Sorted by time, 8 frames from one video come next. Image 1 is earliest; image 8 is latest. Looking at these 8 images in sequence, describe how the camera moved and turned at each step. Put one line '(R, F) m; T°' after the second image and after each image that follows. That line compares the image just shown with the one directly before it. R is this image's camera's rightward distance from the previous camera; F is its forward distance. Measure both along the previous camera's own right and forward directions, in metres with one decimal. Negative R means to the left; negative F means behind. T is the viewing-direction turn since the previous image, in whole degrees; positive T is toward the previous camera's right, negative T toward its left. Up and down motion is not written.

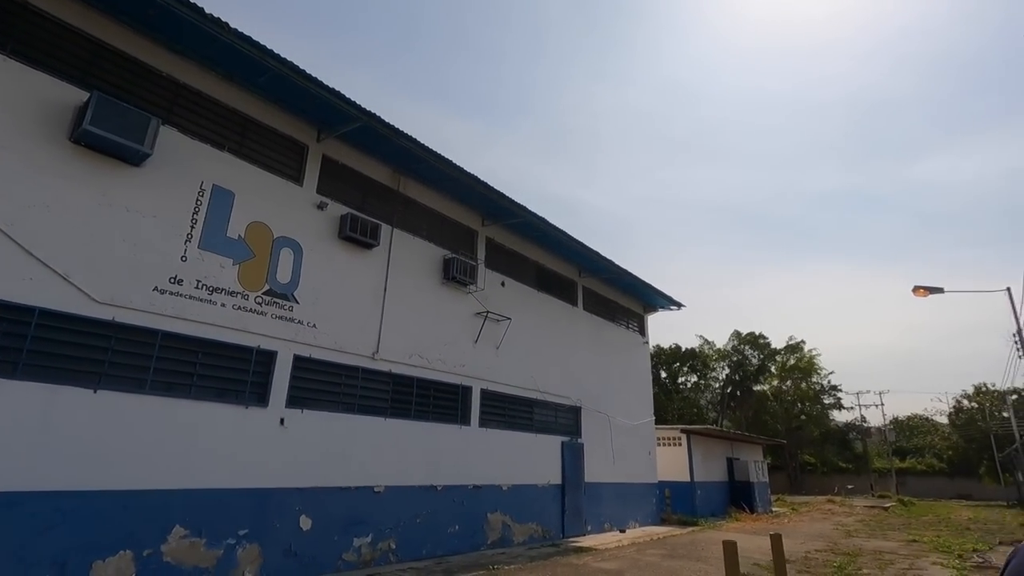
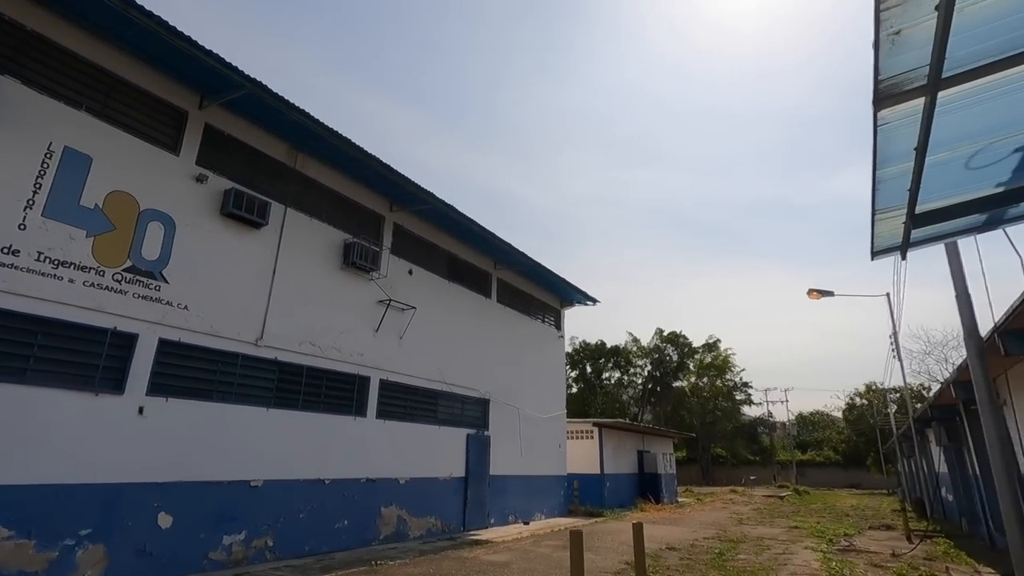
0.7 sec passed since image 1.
(+0.7, +0.2) m; +7°
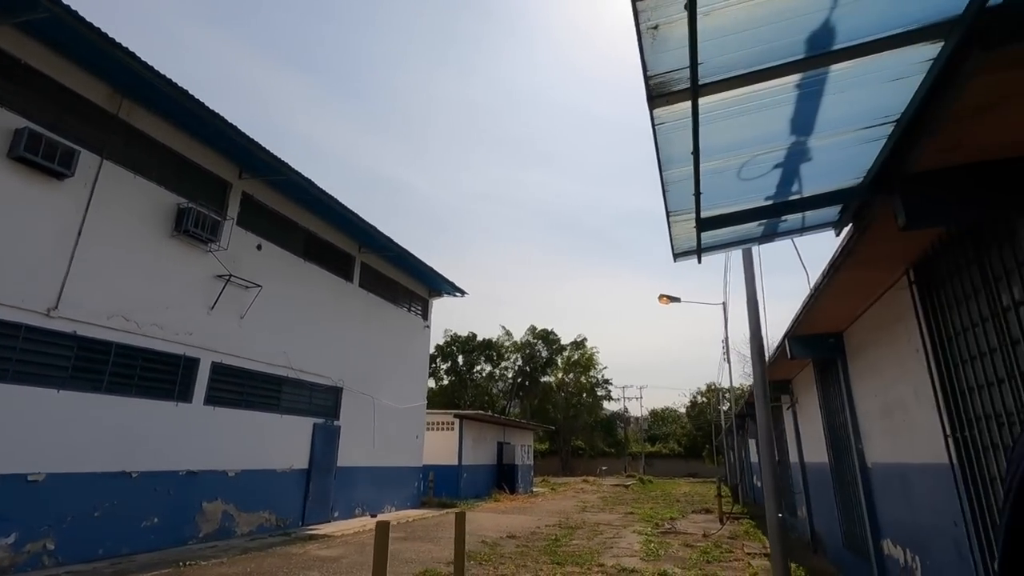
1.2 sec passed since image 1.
(+0.5, +0.1) m; +12°
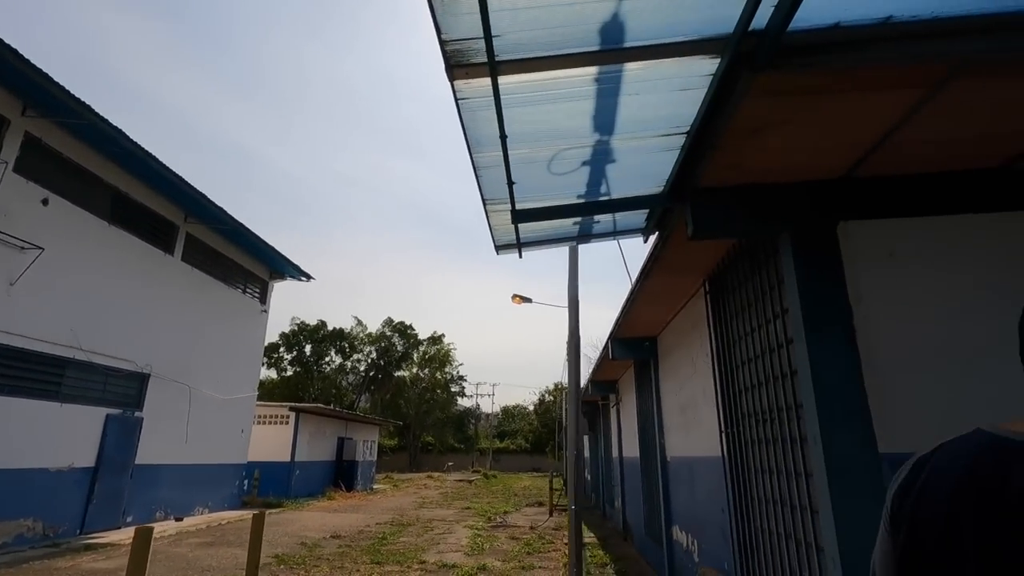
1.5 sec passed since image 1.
(+0.4, +0.1) m; +14°
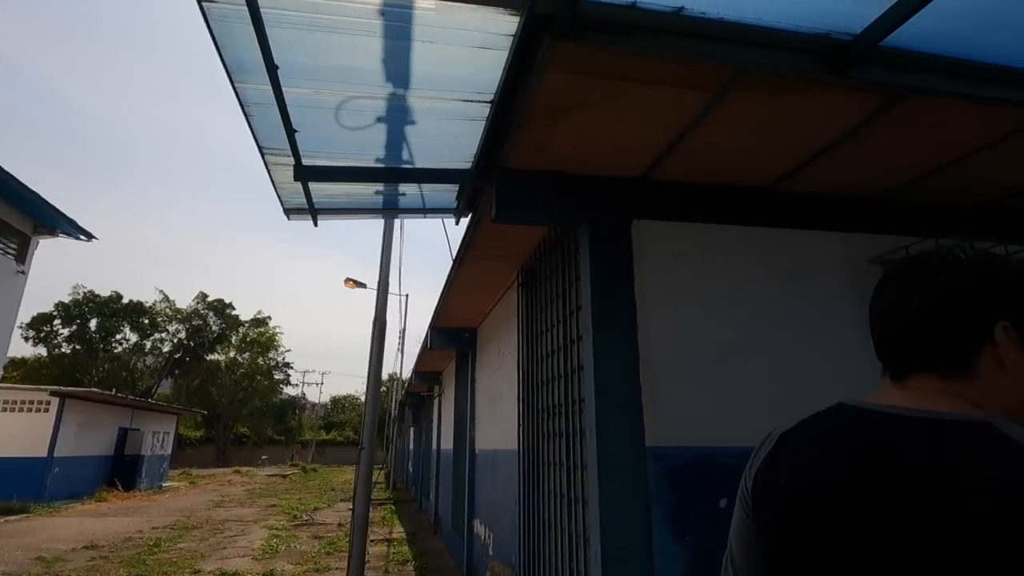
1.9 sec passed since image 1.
(+0.4, +0.3) m; +16°
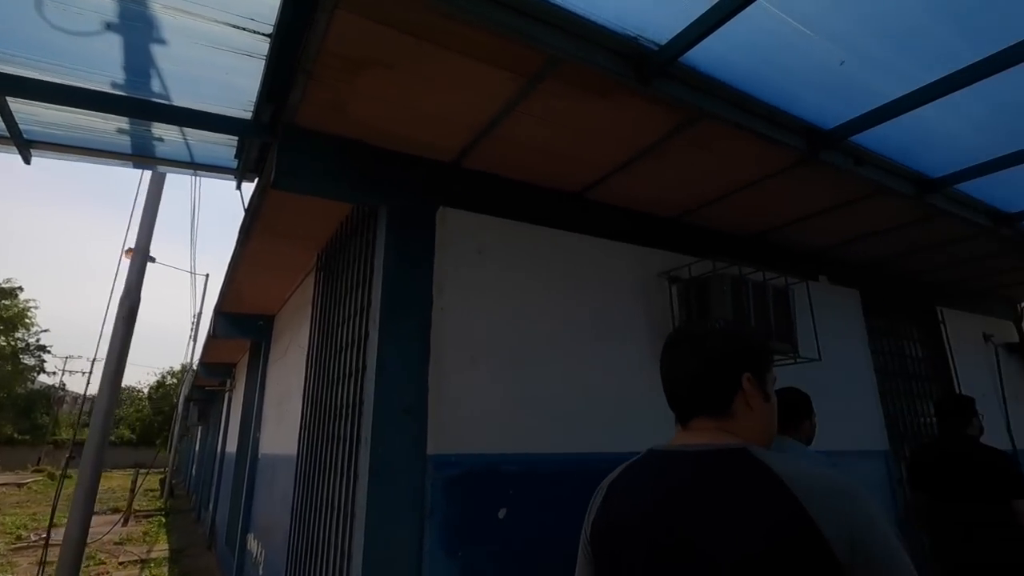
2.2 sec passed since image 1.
(+0.3, +0.3) m; +18°
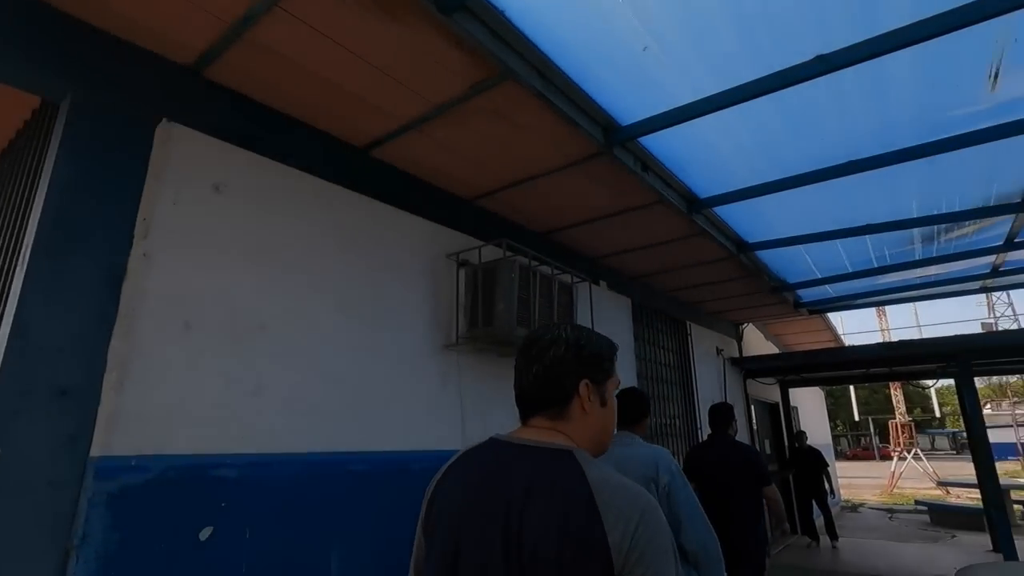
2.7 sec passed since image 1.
(+0.2, +0.4) m; +21°
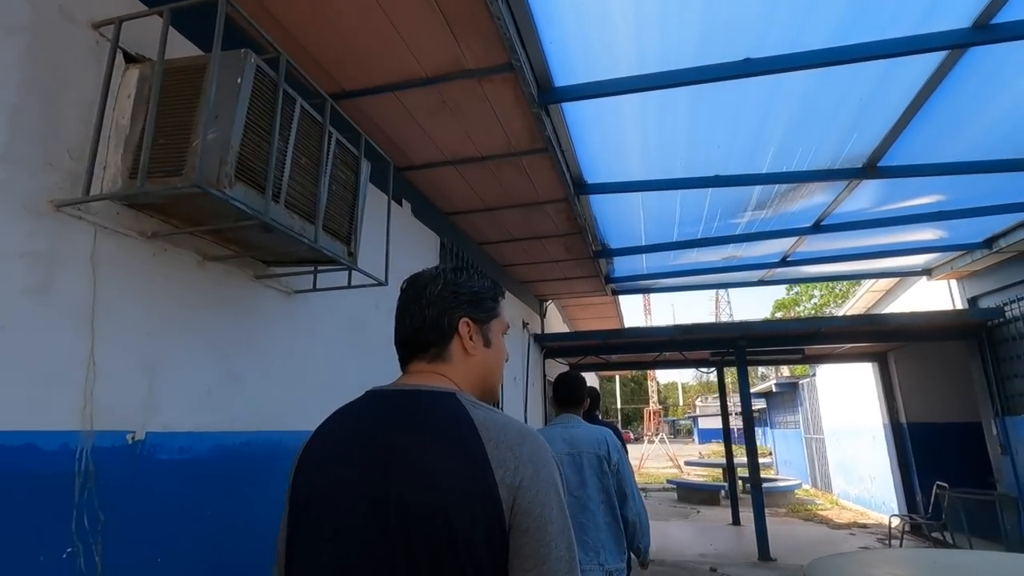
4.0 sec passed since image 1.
(+0.2, +1.4) m; +22°
